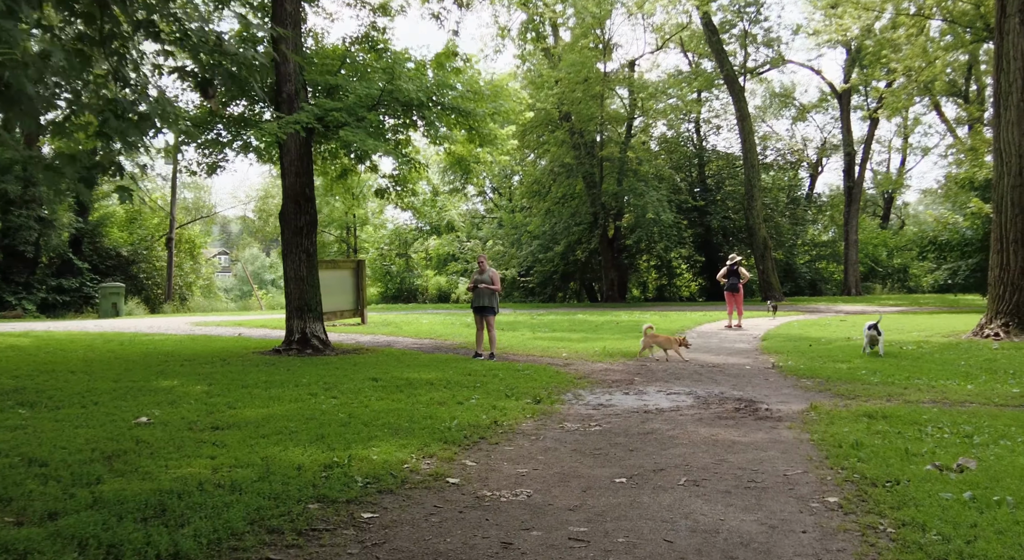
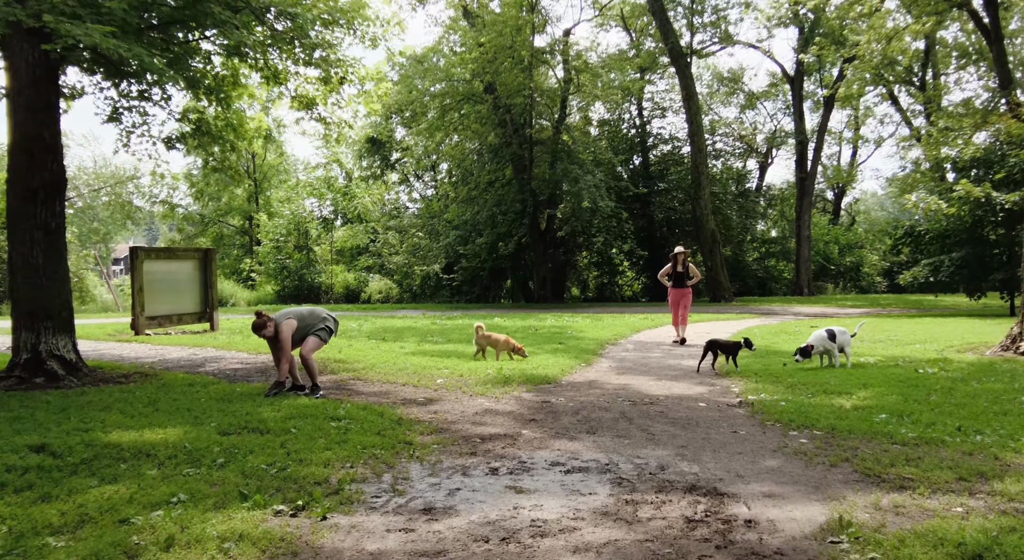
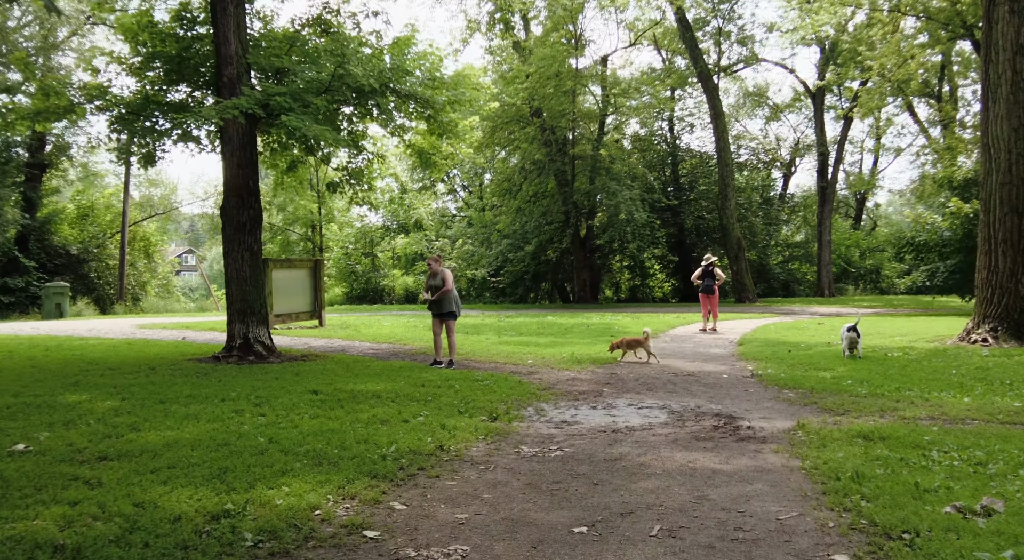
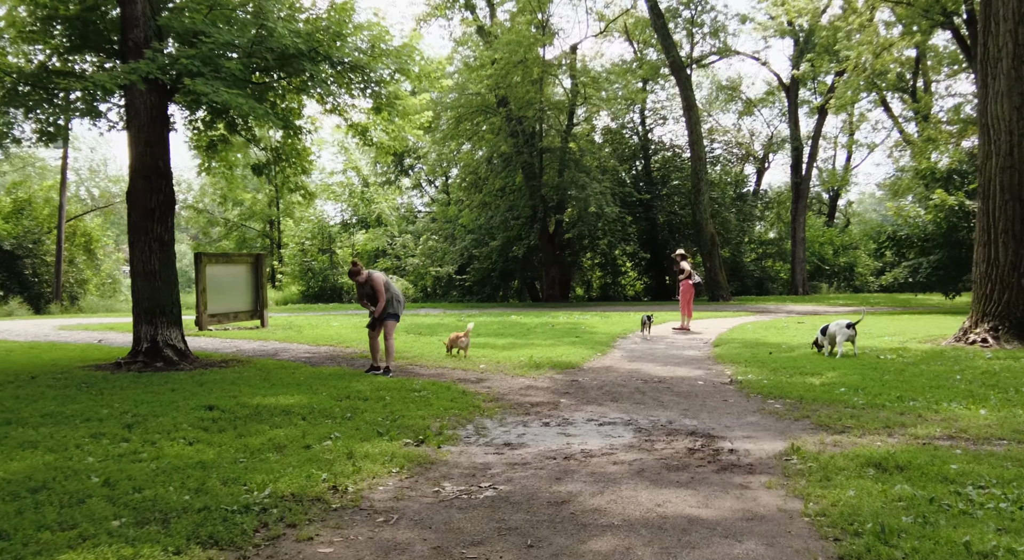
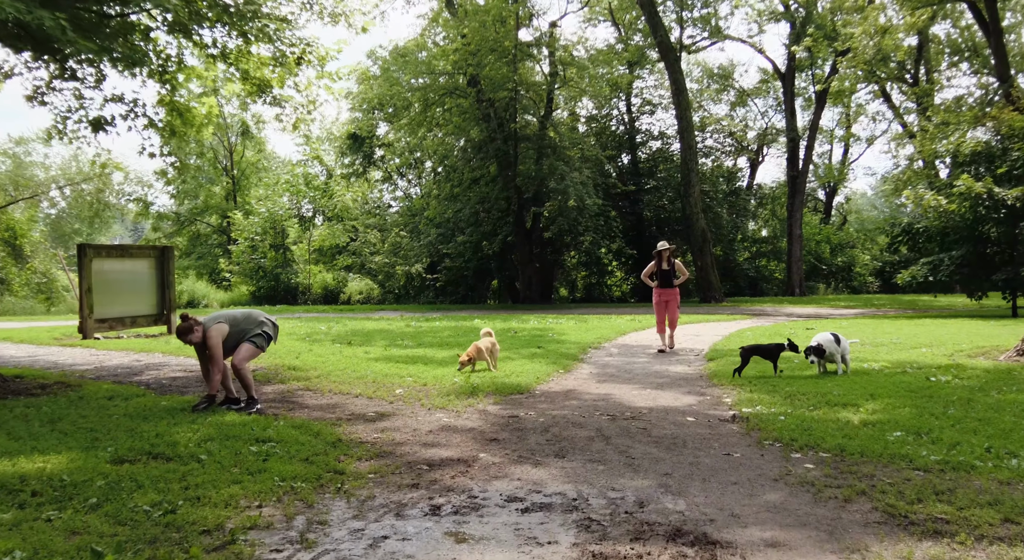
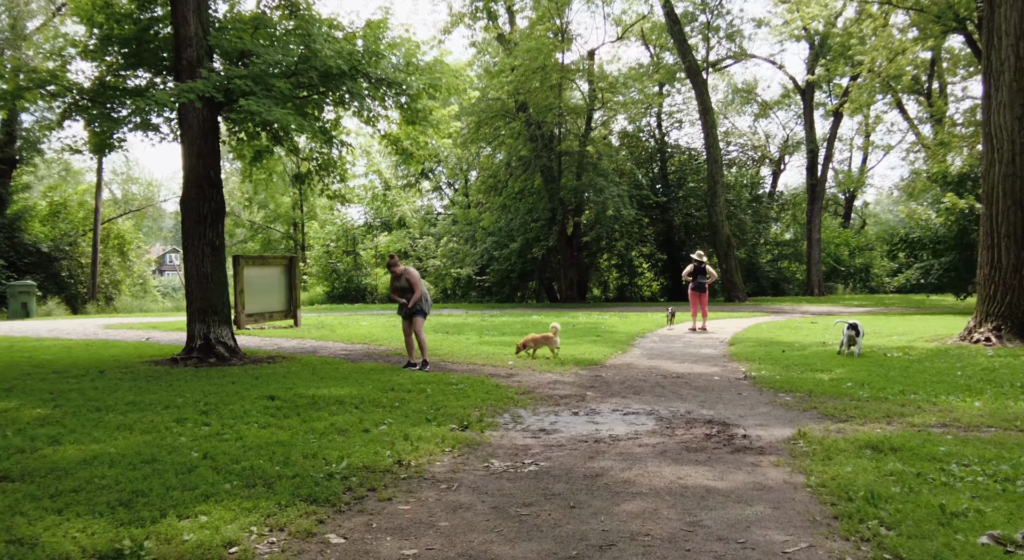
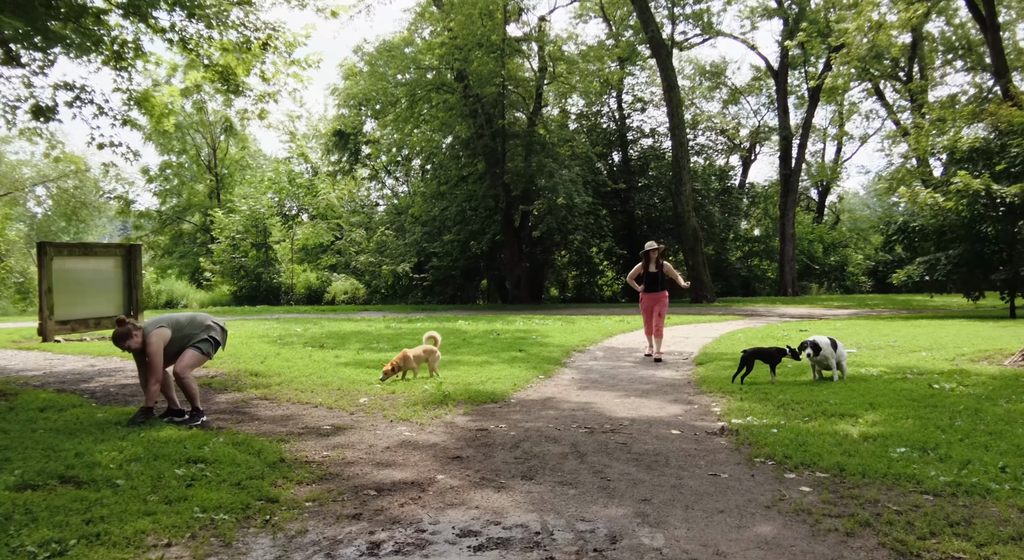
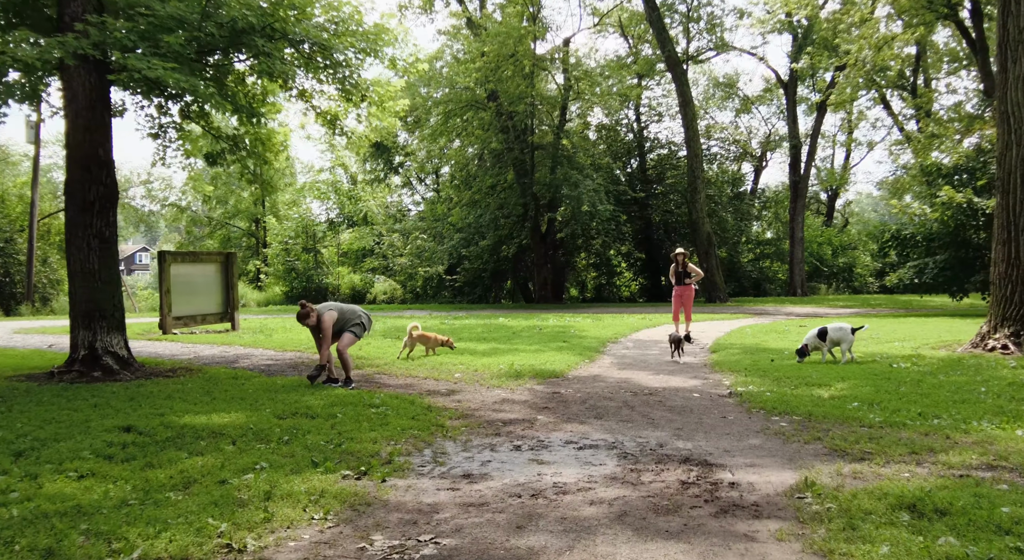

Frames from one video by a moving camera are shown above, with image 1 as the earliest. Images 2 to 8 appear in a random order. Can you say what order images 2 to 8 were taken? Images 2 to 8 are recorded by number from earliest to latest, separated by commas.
3, 6, 4, 8, 2, 5, 7
